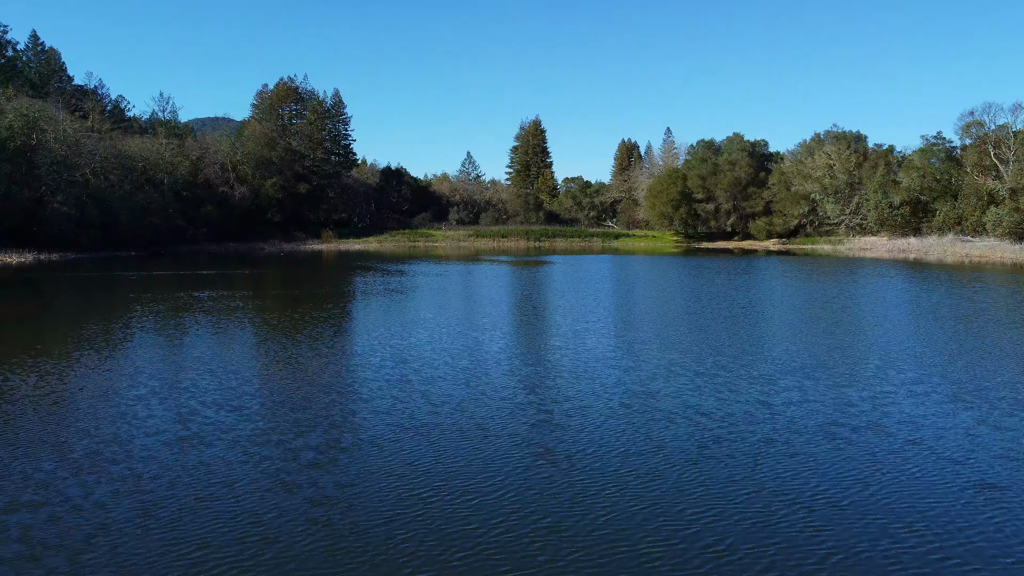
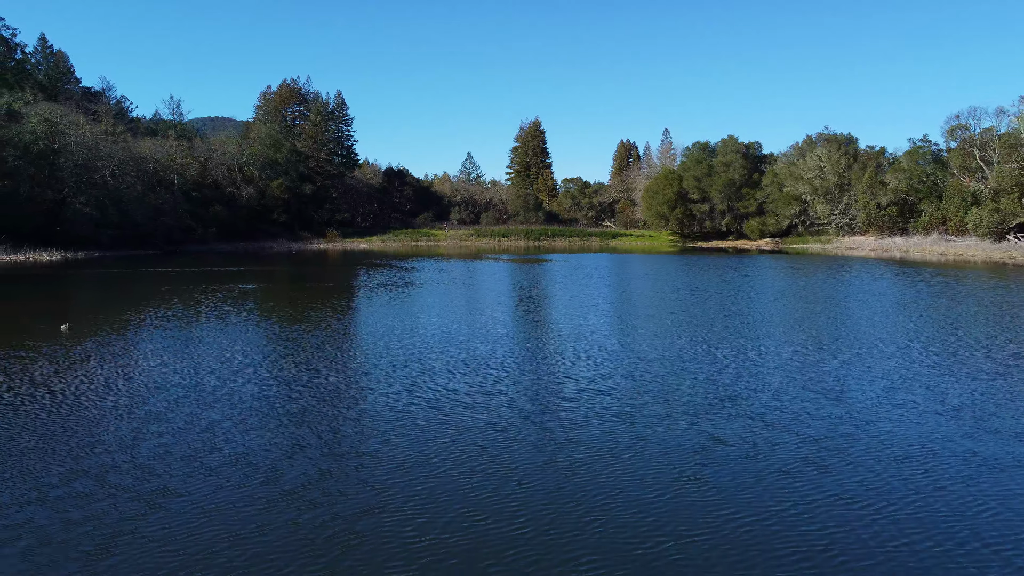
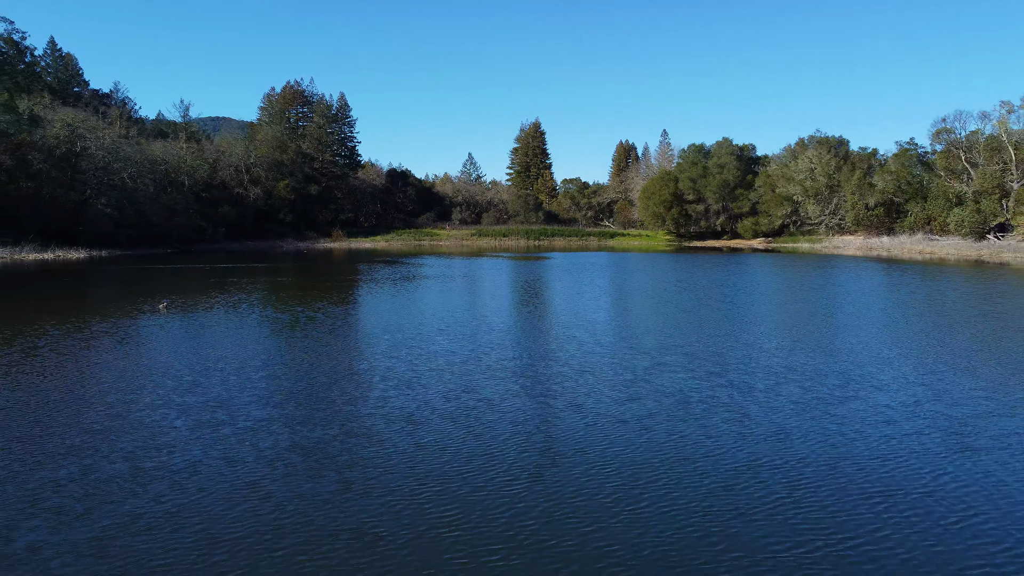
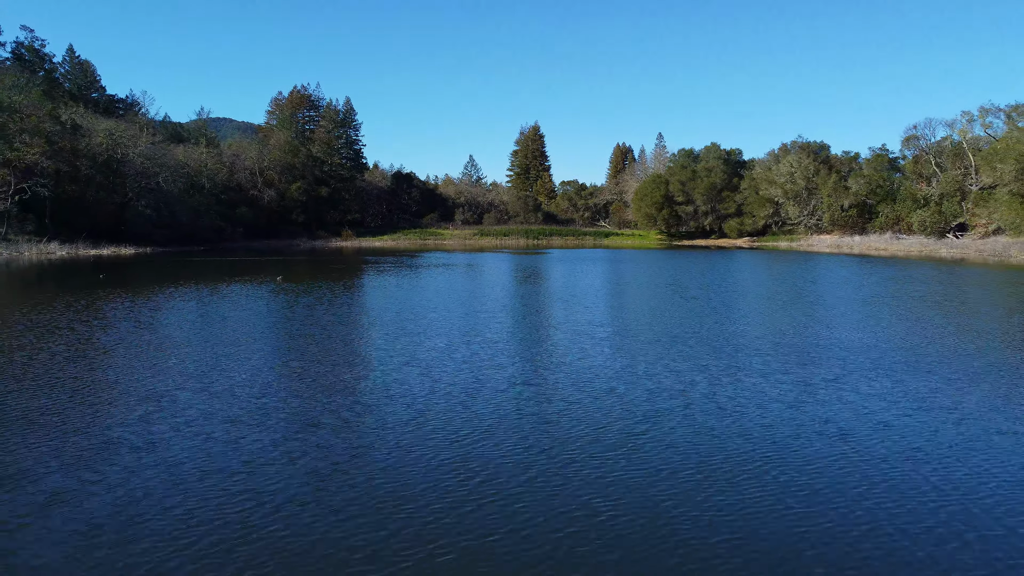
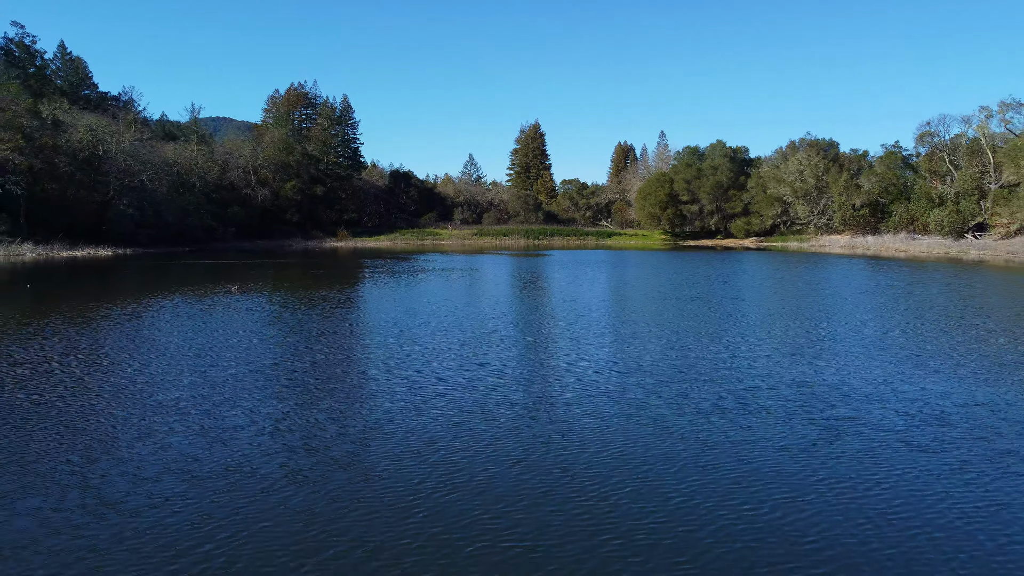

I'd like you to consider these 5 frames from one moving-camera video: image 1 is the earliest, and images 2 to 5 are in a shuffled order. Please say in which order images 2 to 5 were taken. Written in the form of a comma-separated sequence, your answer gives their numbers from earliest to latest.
2, 3, 5, 4
